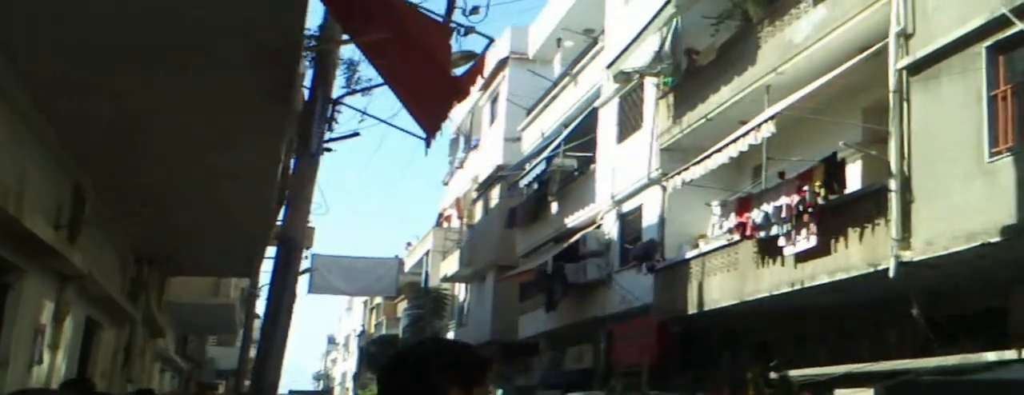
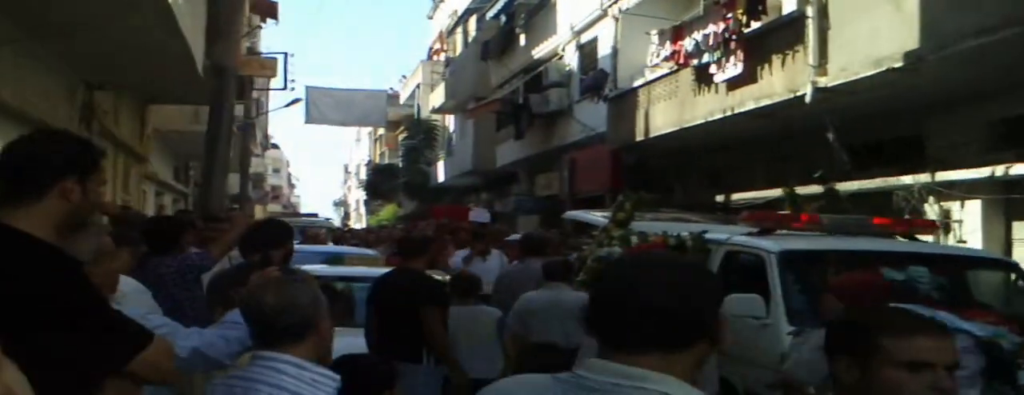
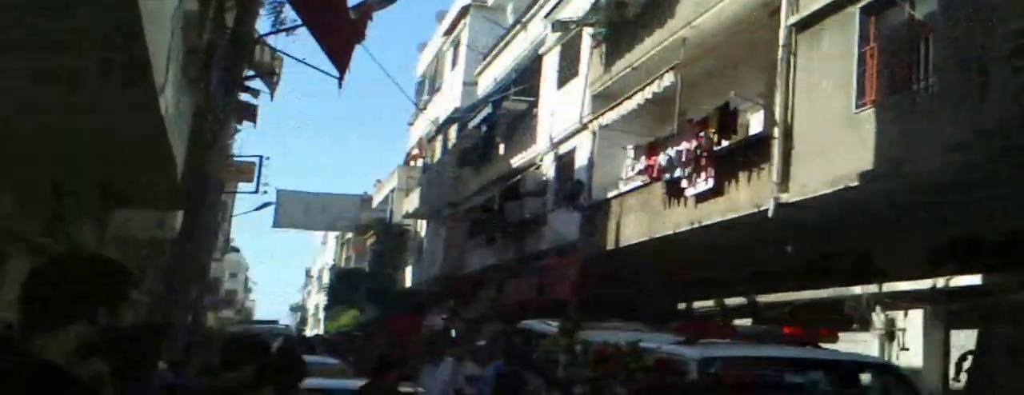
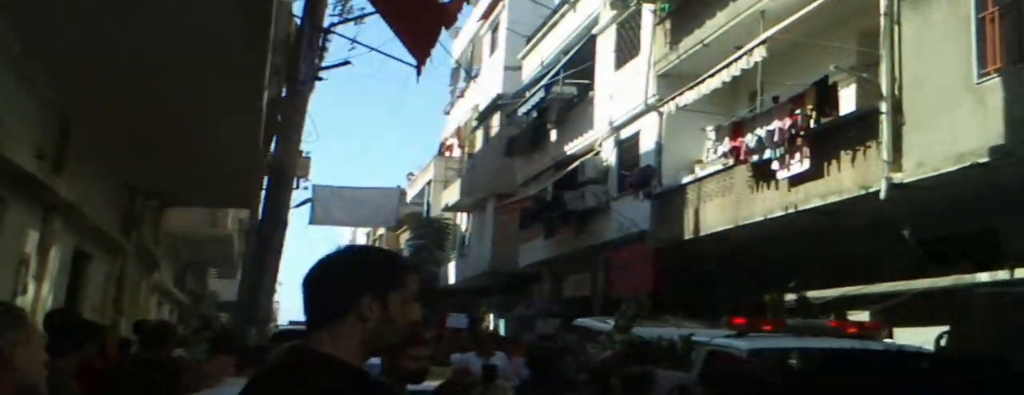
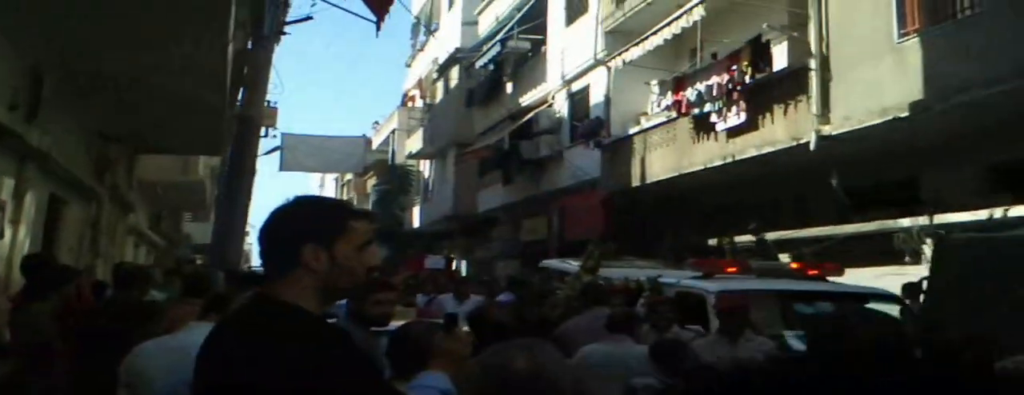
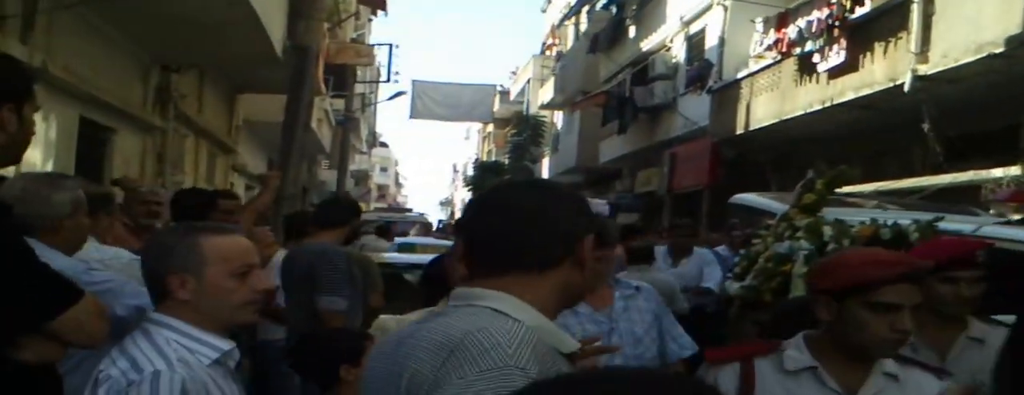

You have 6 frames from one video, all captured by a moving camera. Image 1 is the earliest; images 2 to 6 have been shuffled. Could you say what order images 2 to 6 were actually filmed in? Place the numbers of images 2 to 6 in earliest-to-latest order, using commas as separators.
4, 5, 3, 2, 6
